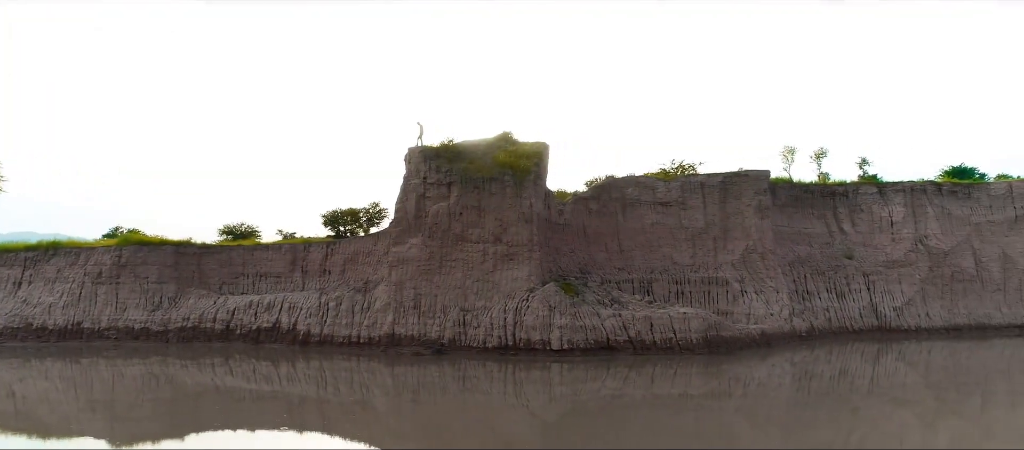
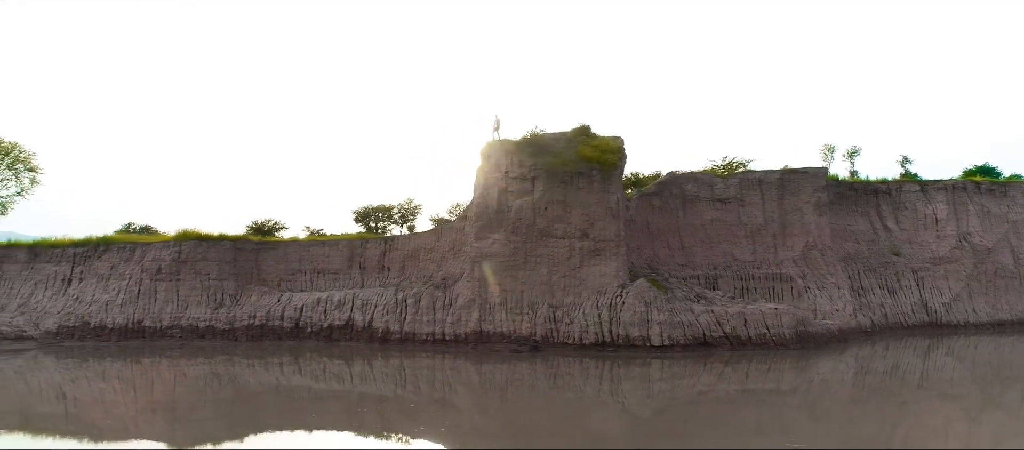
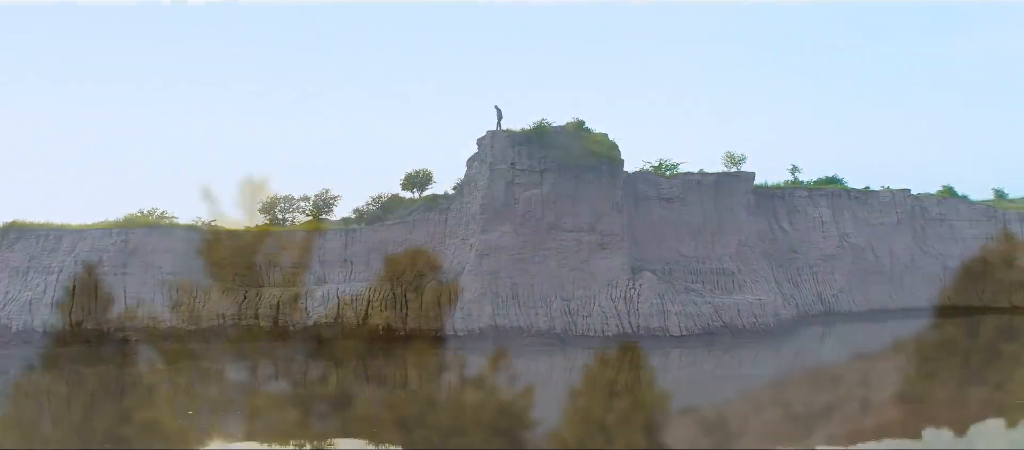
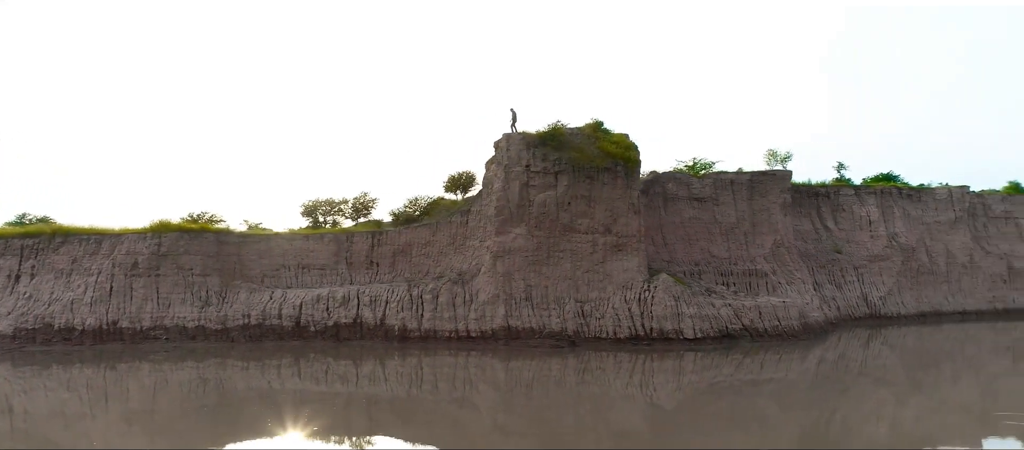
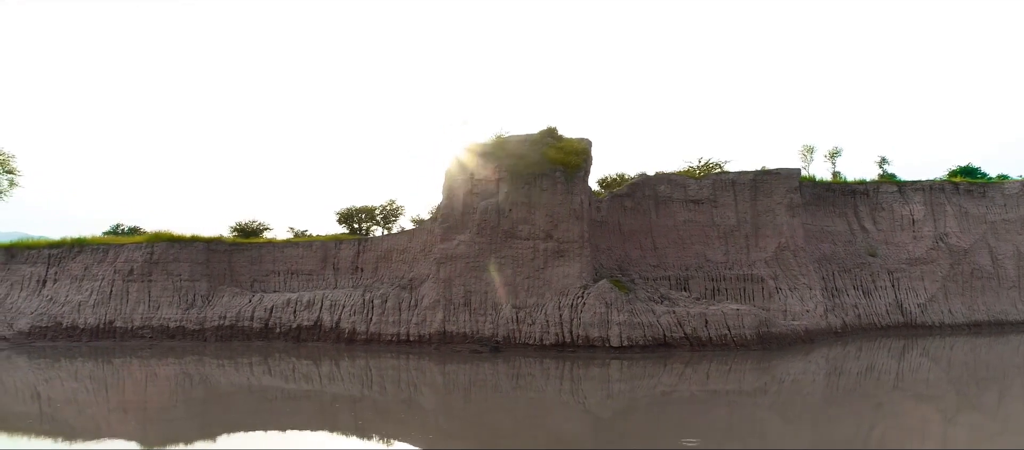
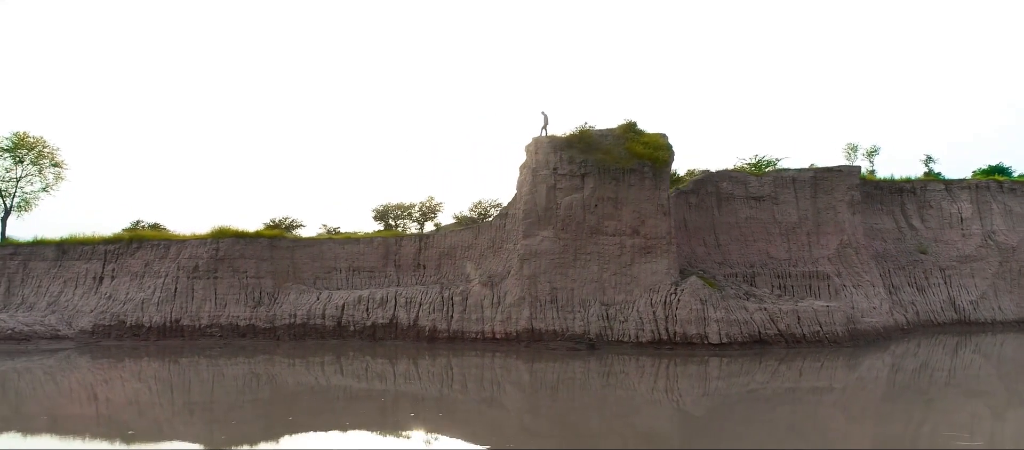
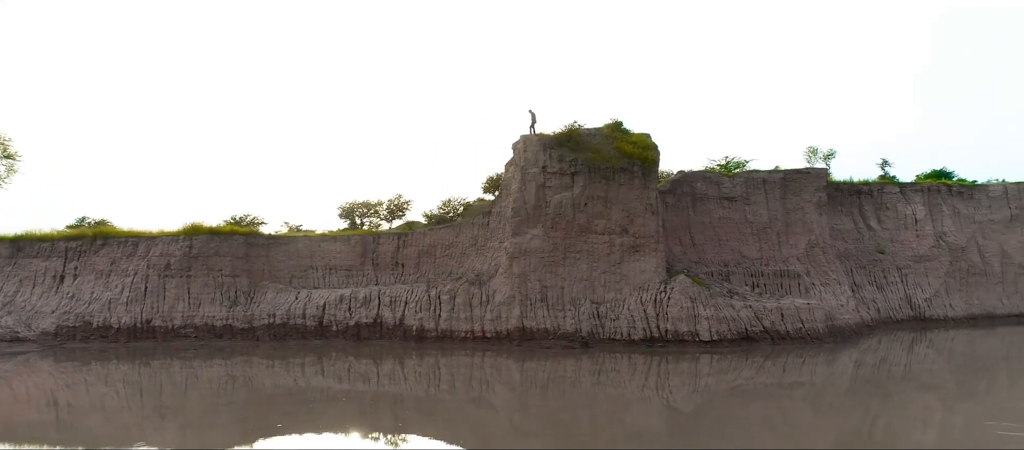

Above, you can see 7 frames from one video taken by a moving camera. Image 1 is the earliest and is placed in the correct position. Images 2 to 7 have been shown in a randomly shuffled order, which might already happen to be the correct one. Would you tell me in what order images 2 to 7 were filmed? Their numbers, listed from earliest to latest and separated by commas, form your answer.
5, 2, 6, 7, 4, 3
